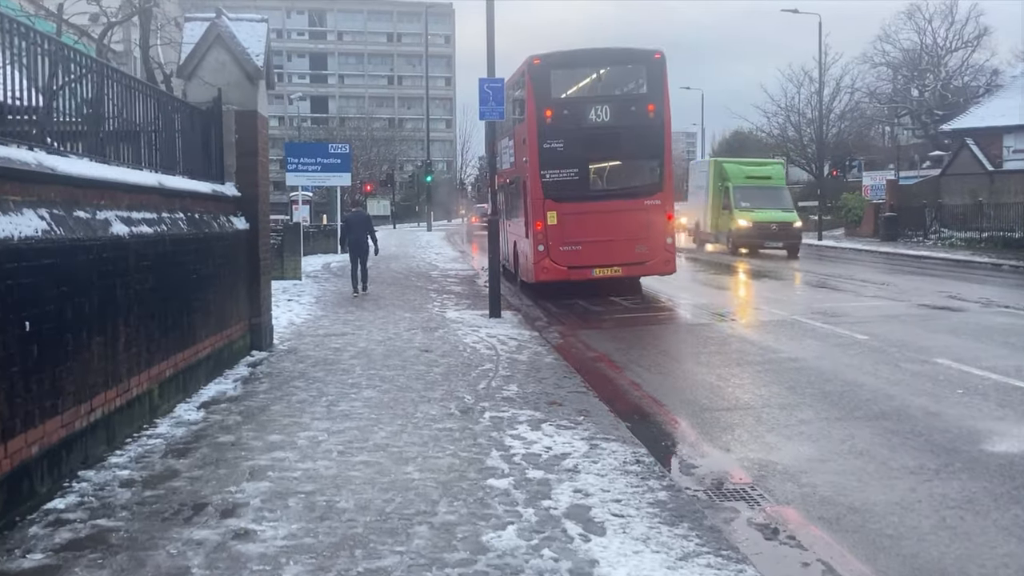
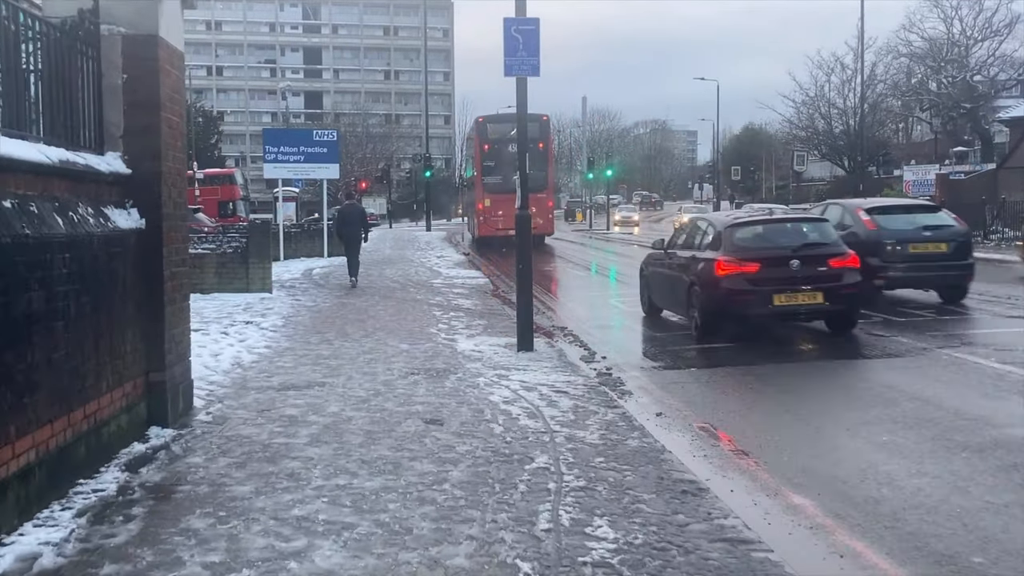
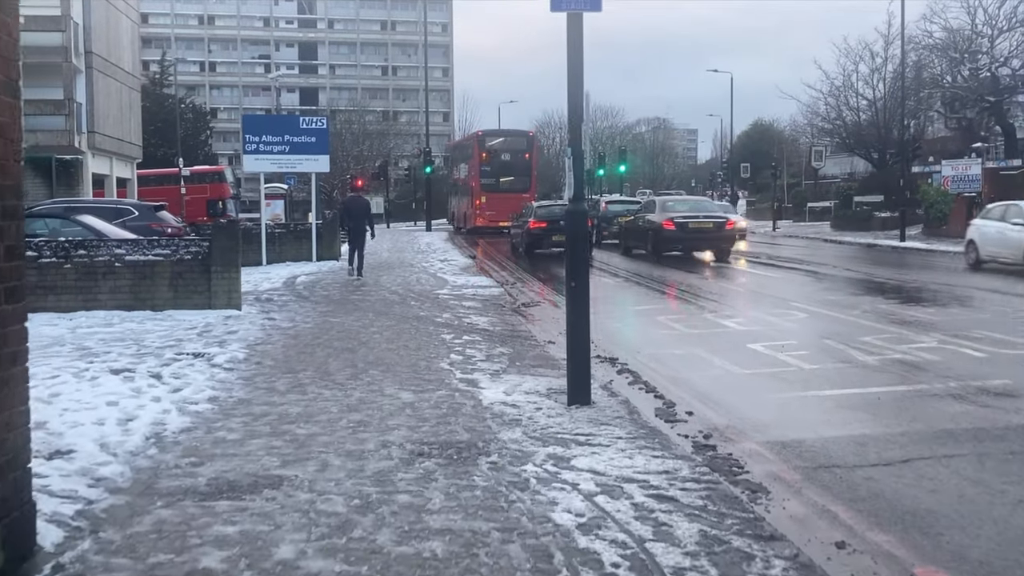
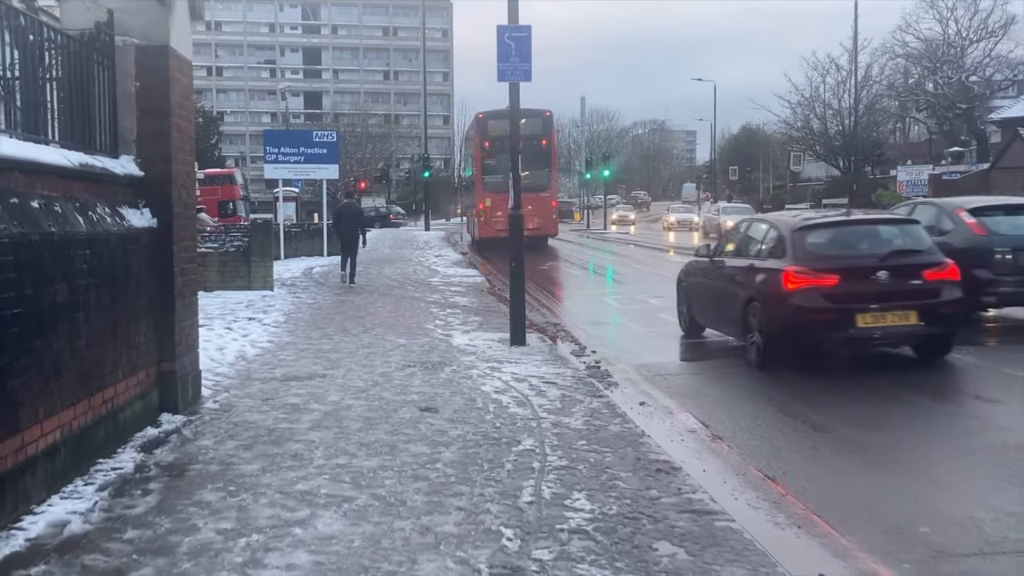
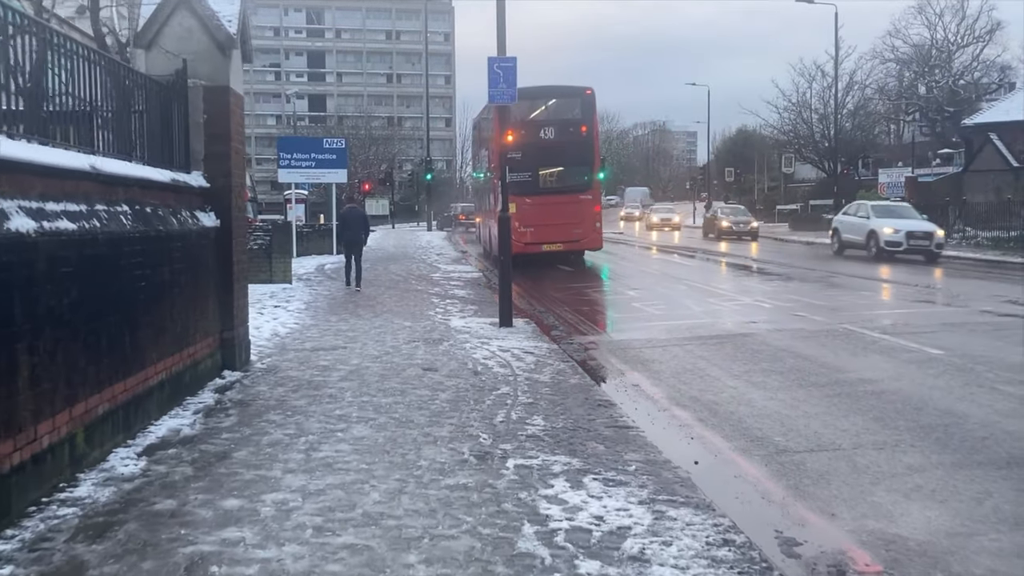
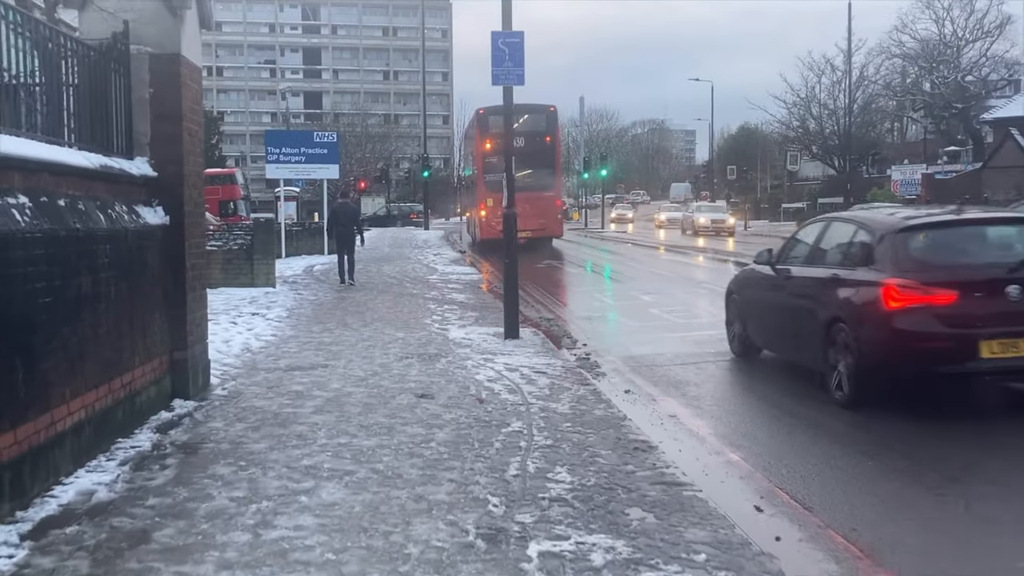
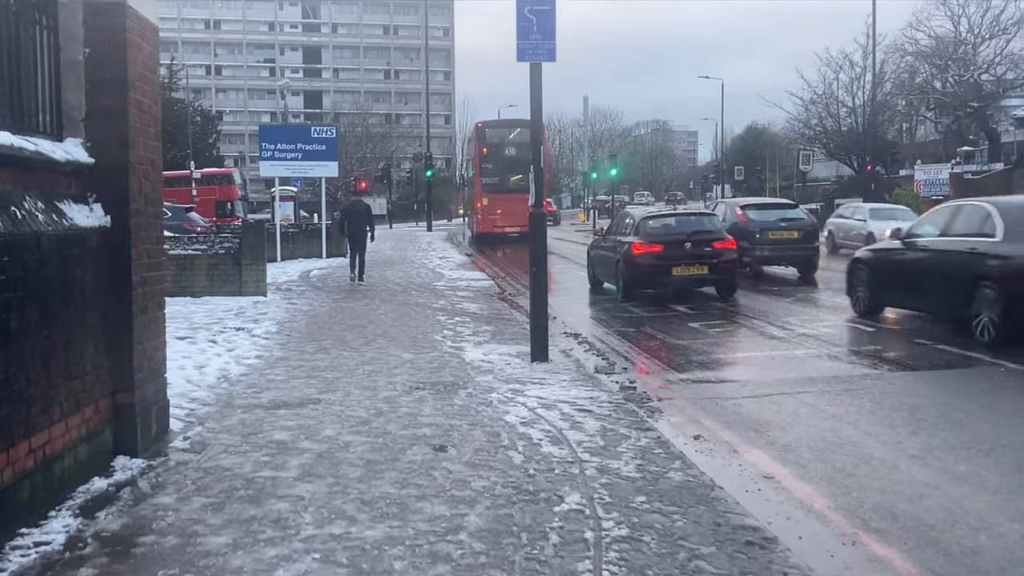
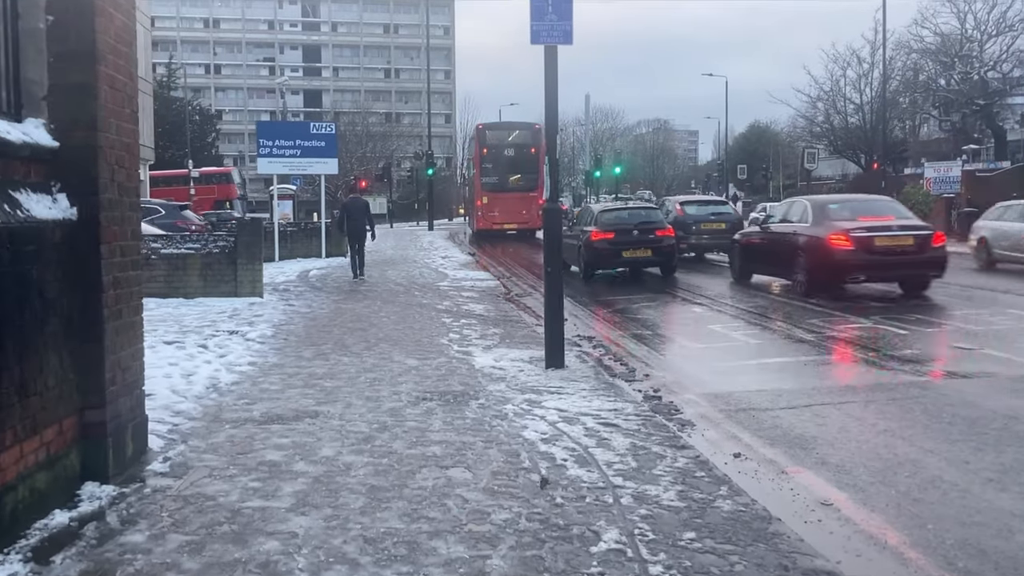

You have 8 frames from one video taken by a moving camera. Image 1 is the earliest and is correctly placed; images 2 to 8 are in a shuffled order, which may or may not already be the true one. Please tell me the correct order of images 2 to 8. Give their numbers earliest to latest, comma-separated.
5, 6, 4, 2, 7, 8, 3
